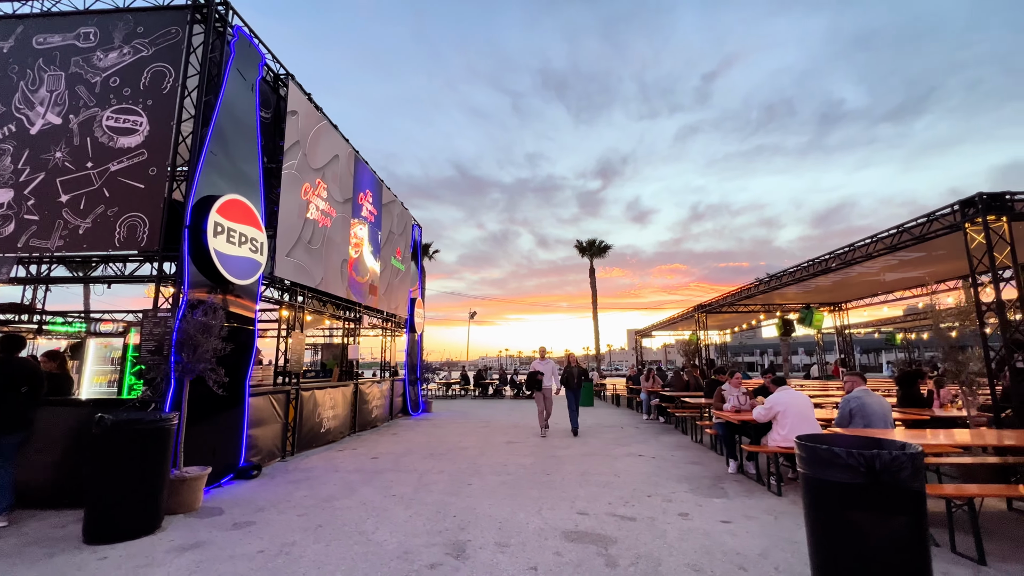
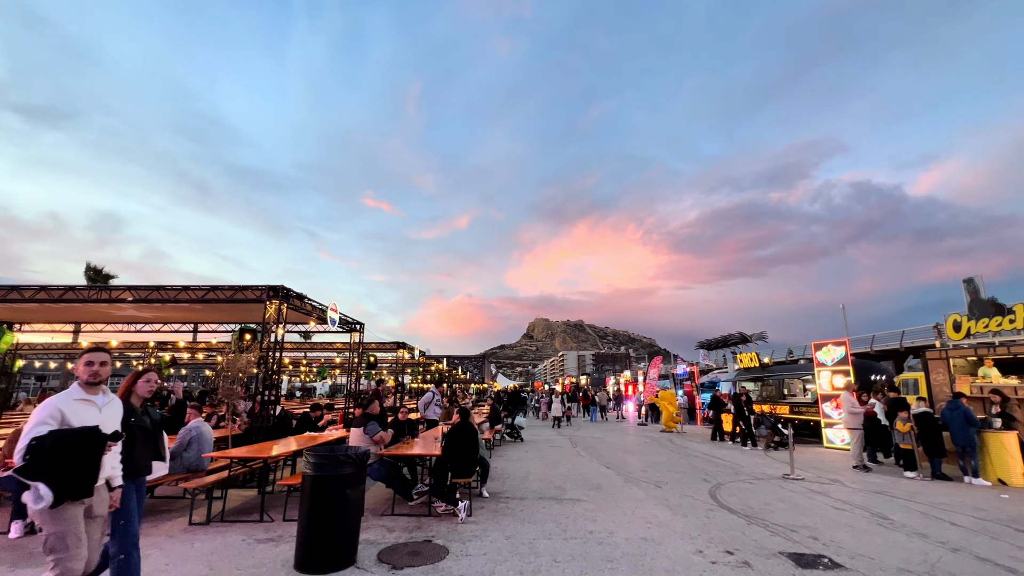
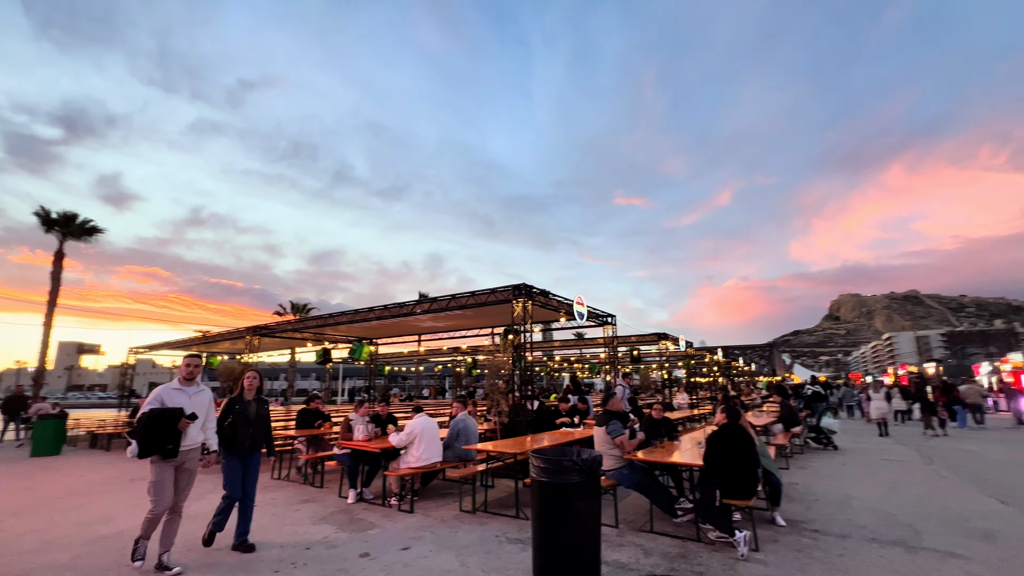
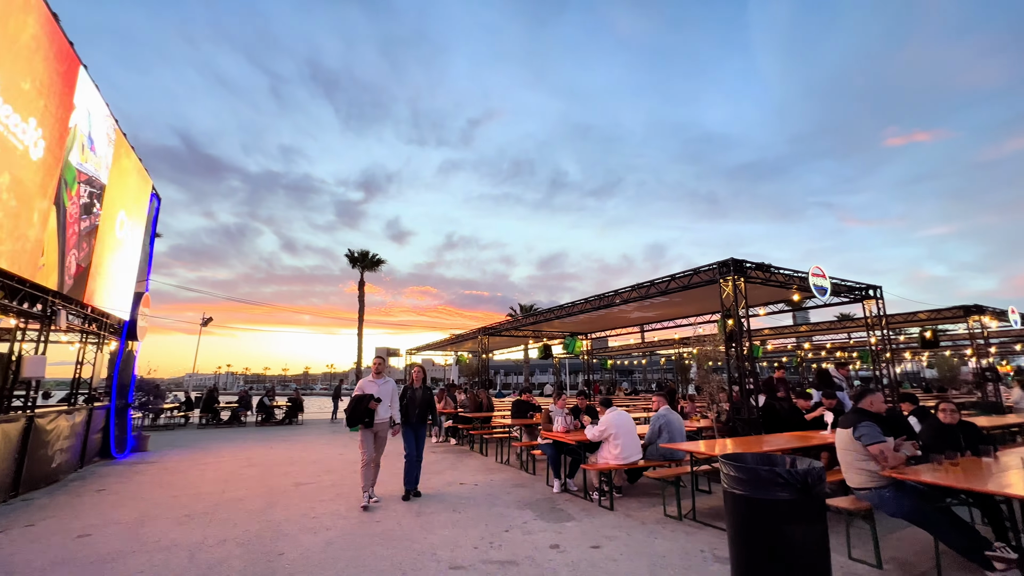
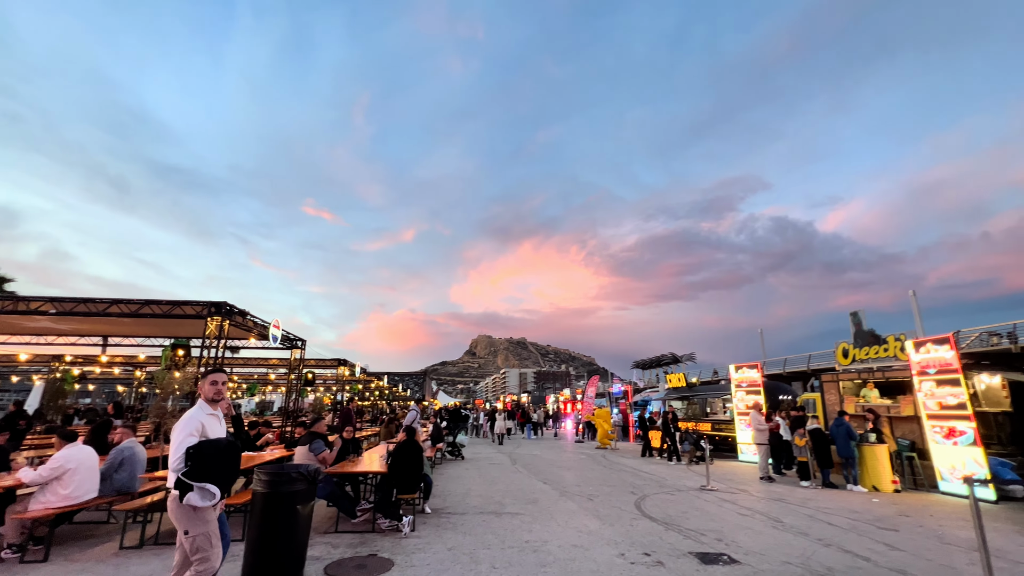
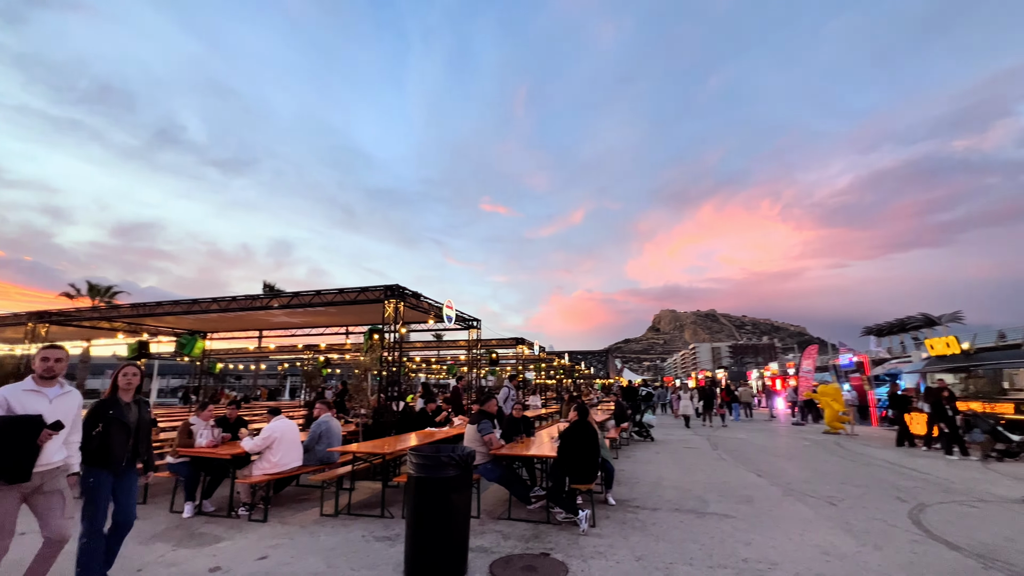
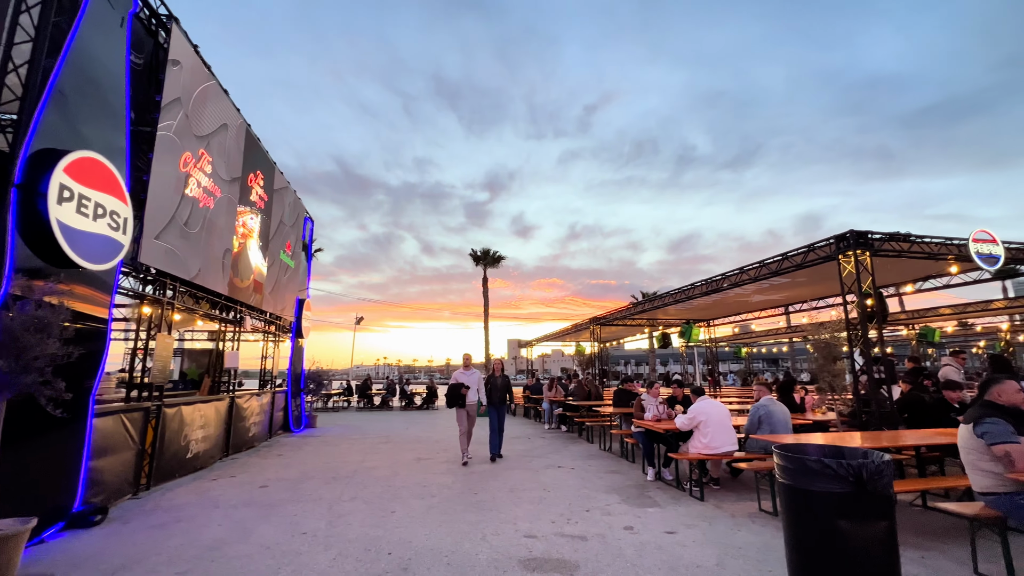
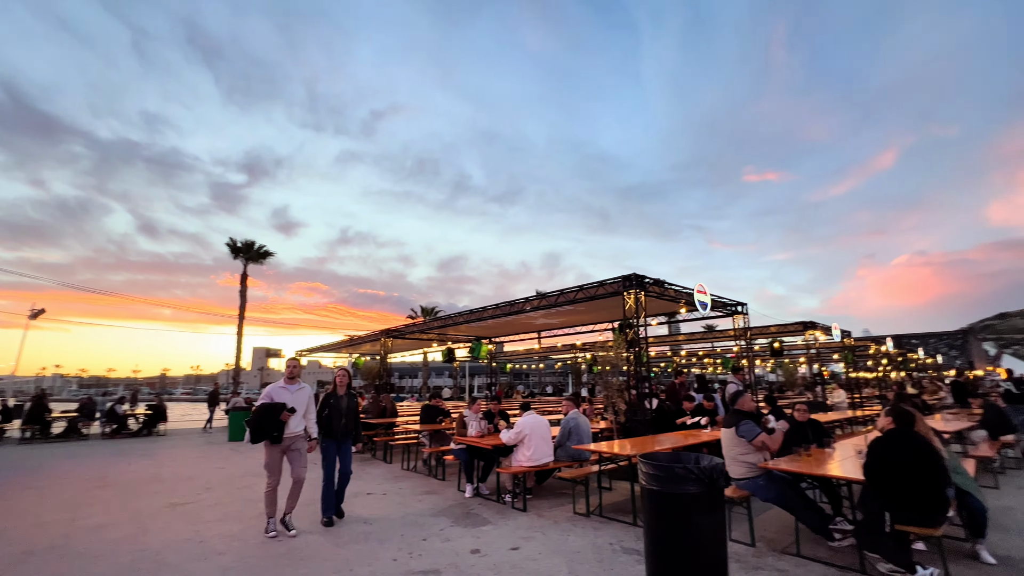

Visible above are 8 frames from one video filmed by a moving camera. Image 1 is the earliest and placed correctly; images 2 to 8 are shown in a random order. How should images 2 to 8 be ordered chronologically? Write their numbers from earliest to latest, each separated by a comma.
7, 4, 8, 3, 6, 2, 5
